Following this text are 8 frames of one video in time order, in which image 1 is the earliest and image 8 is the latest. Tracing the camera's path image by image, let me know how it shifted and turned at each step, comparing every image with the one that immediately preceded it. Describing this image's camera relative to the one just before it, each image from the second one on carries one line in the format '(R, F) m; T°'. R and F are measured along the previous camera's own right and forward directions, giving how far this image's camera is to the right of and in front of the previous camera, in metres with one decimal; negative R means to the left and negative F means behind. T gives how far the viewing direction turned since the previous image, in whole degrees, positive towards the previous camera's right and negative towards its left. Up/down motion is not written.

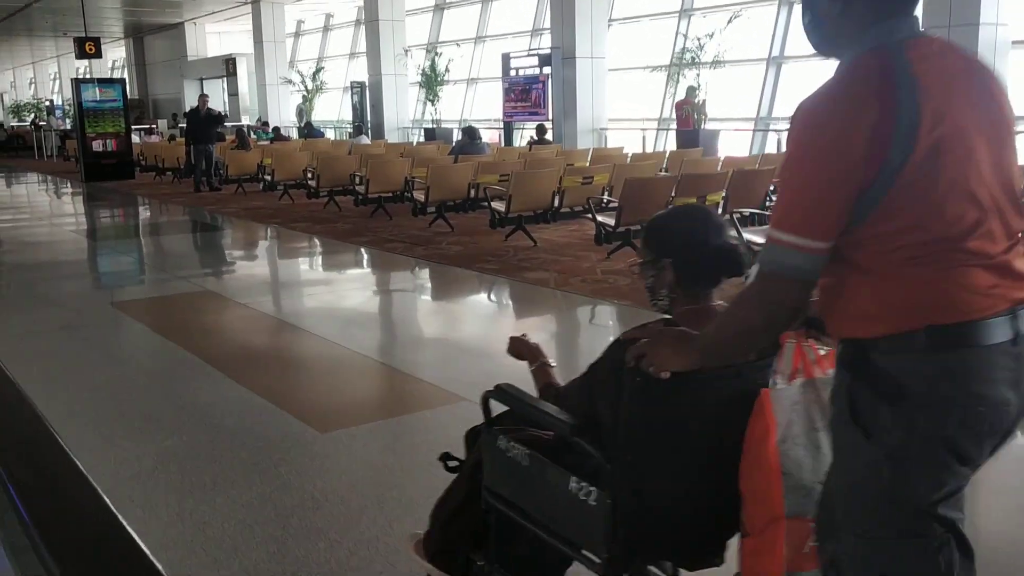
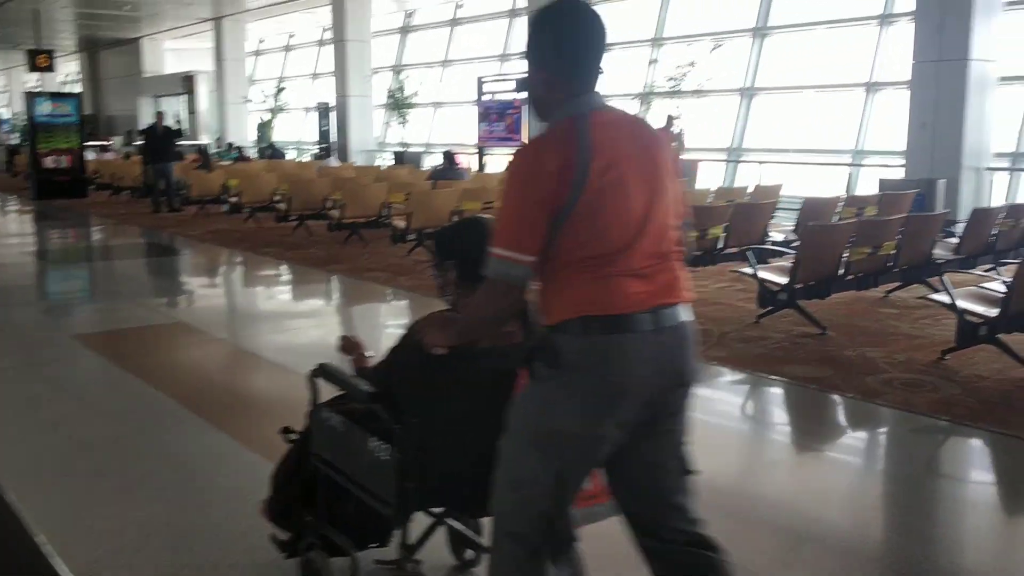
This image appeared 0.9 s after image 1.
(-0.3, +0.4) m; +3°
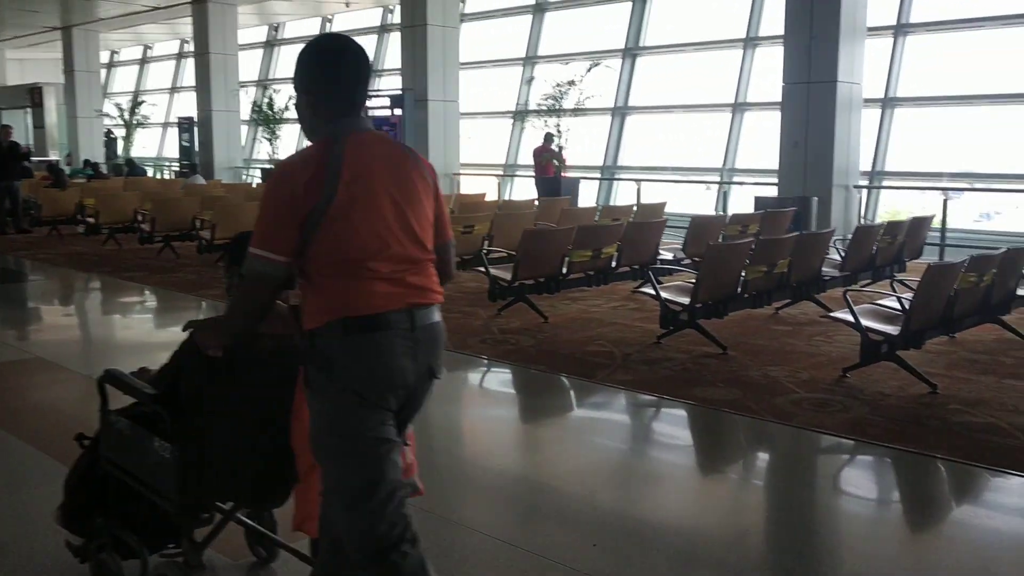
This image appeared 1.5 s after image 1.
(-0.1, +0.2) m; +8°
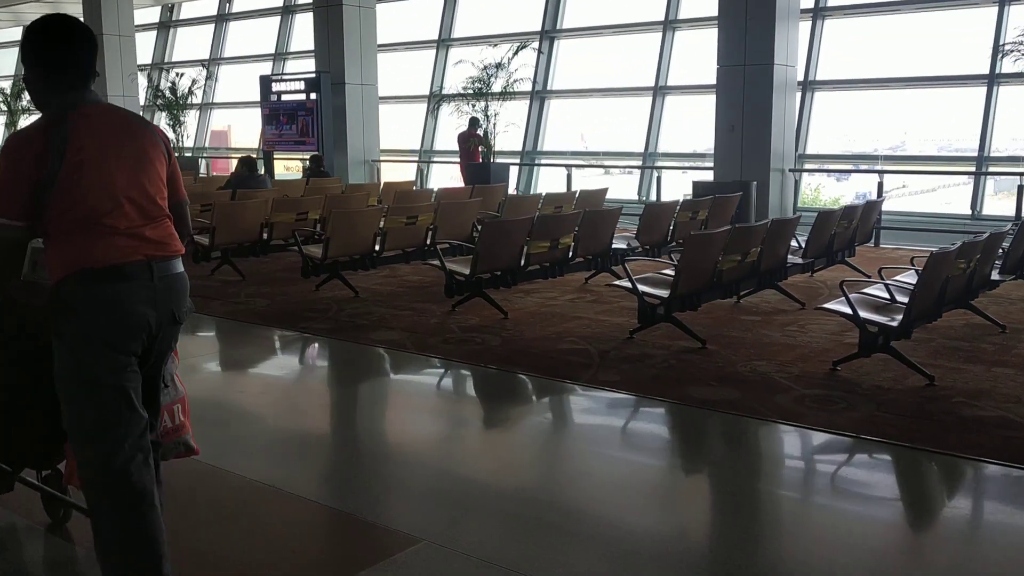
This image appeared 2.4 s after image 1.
(-0.3, +0.4) m; +6°
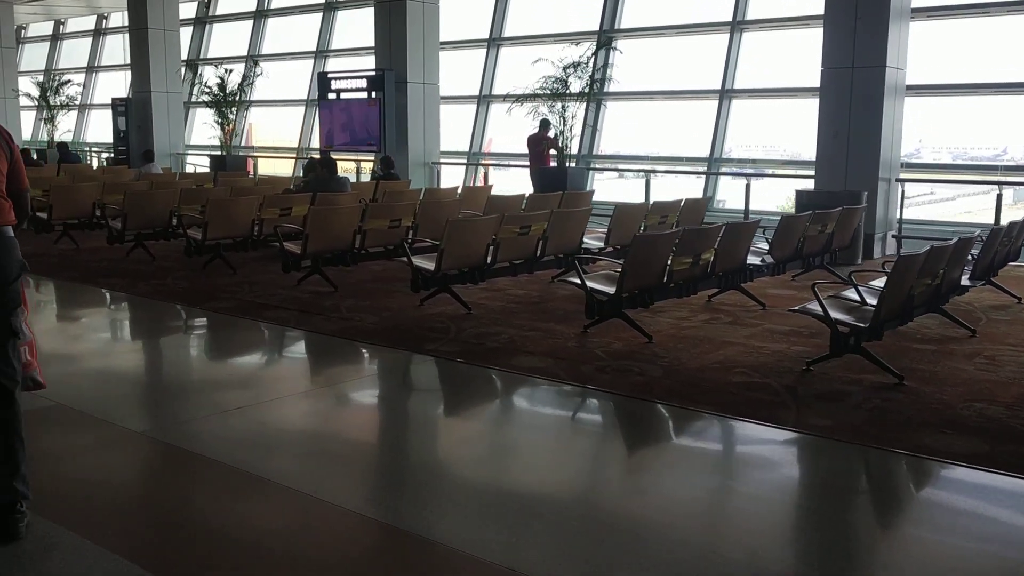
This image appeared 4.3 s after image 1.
(-0.8, +0.6) m; 0°
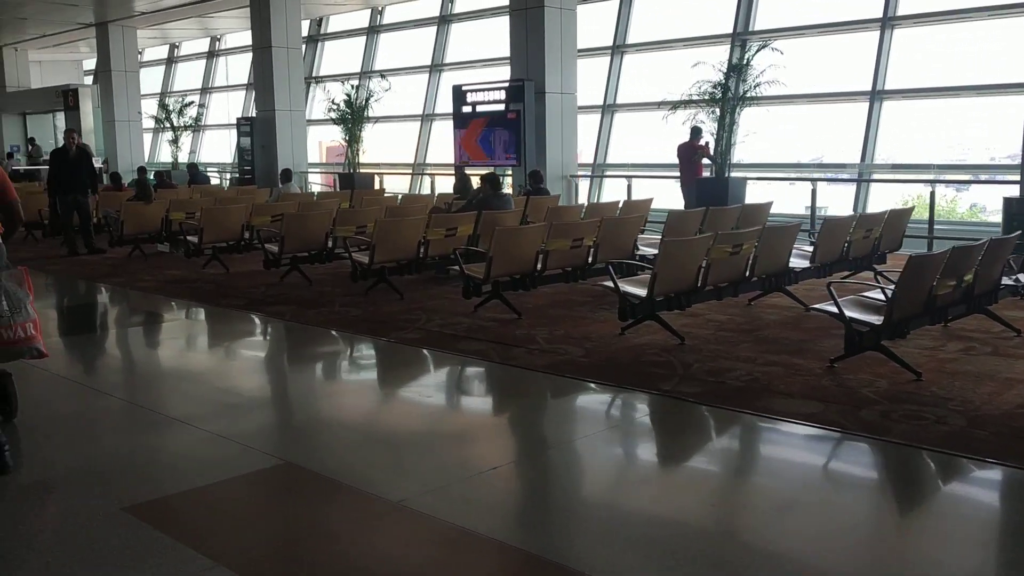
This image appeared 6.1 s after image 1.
(-0.8, +0.6) m; -5°
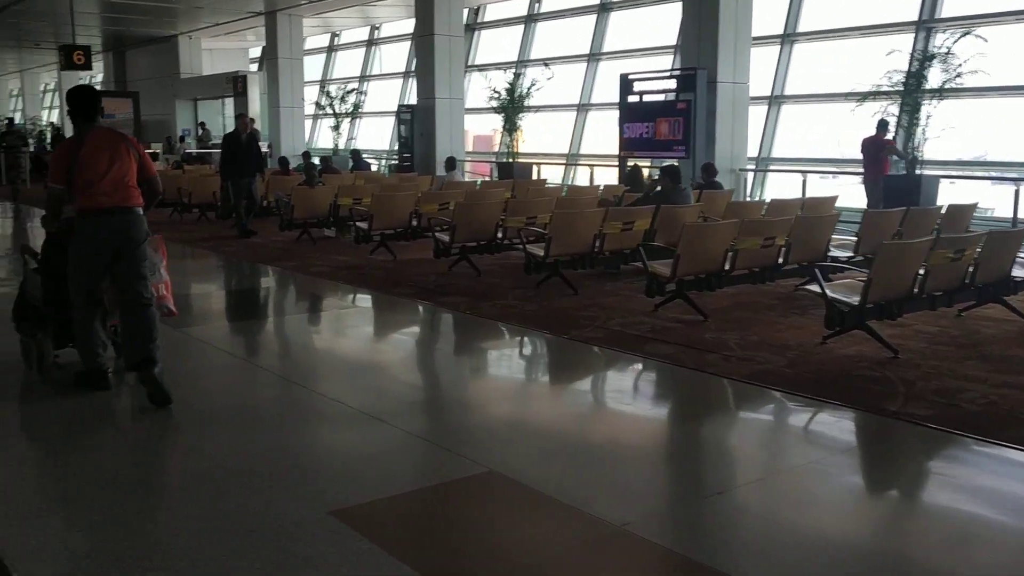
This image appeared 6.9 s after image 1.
(-0.3, +0.3) m; -8°
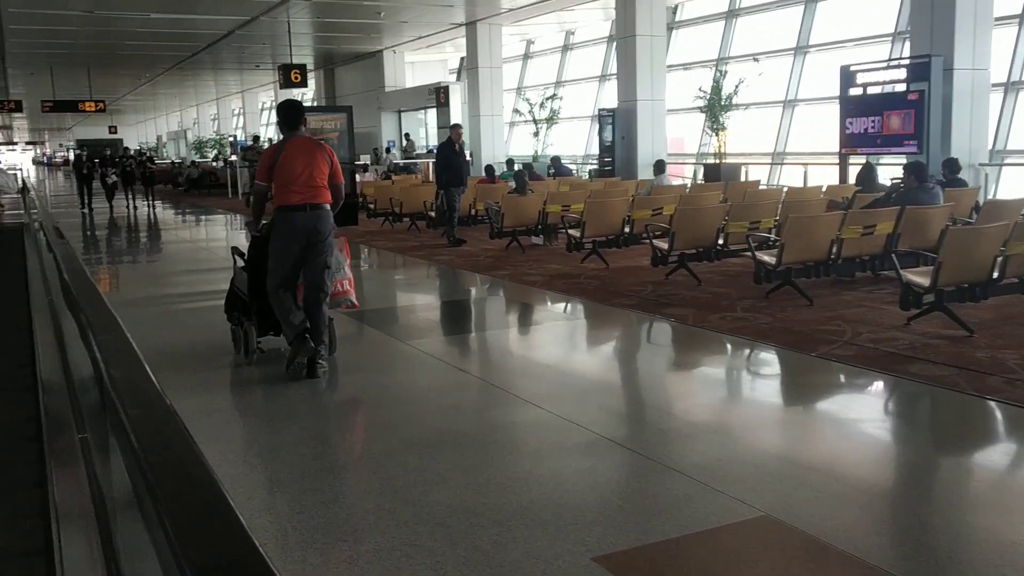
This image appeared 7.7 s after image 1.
(-0.3, +0.3) m; -11°
